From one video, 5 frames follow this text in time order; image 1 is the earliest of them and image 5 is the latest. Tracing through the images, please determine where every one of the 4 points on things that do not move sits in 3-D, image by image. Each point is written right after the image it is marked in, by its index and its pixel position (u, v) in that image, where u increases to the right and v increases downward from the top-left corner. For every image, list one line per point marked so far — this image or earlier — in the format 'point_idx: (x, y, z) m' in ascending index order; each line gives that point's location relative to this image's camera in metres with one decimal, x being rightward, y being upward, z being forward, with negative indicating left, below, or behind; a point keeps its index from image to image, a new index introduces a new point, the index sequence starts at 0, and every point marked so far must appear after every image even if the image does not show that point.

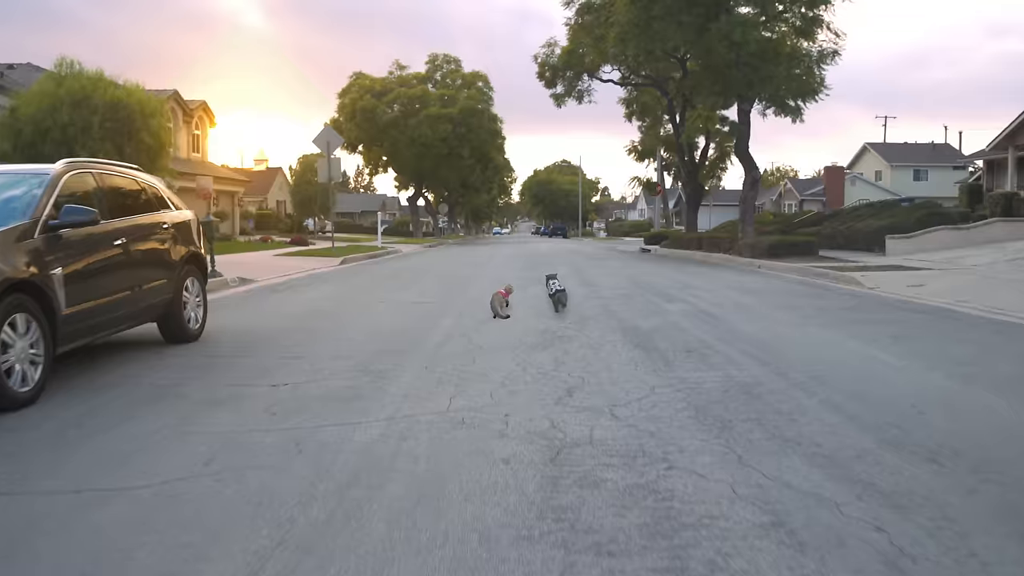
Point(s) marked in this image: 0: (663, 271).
0: (+3.0, +0.3, +18.9) m
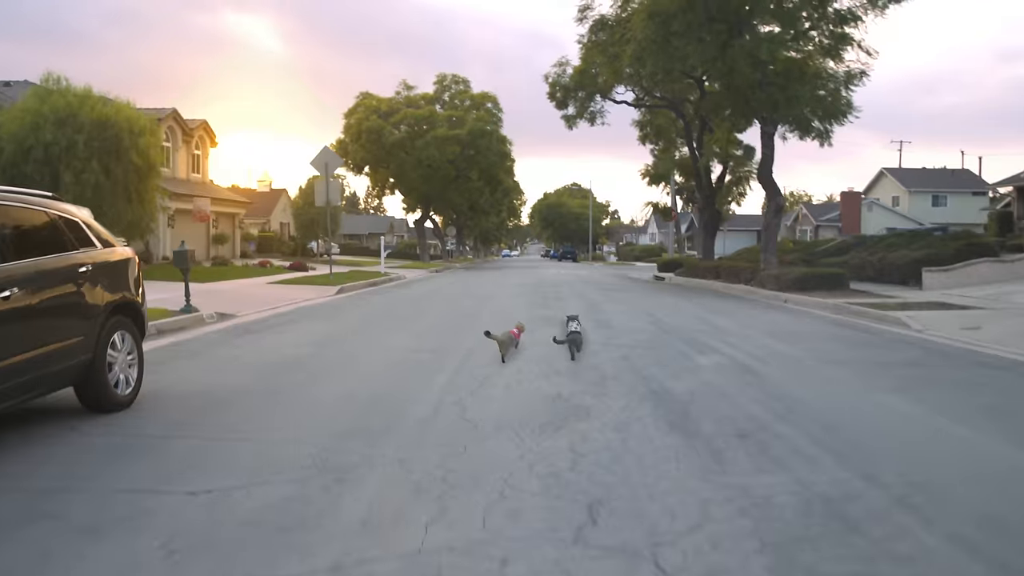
0: (+3.2, -0.4, +17.5) m
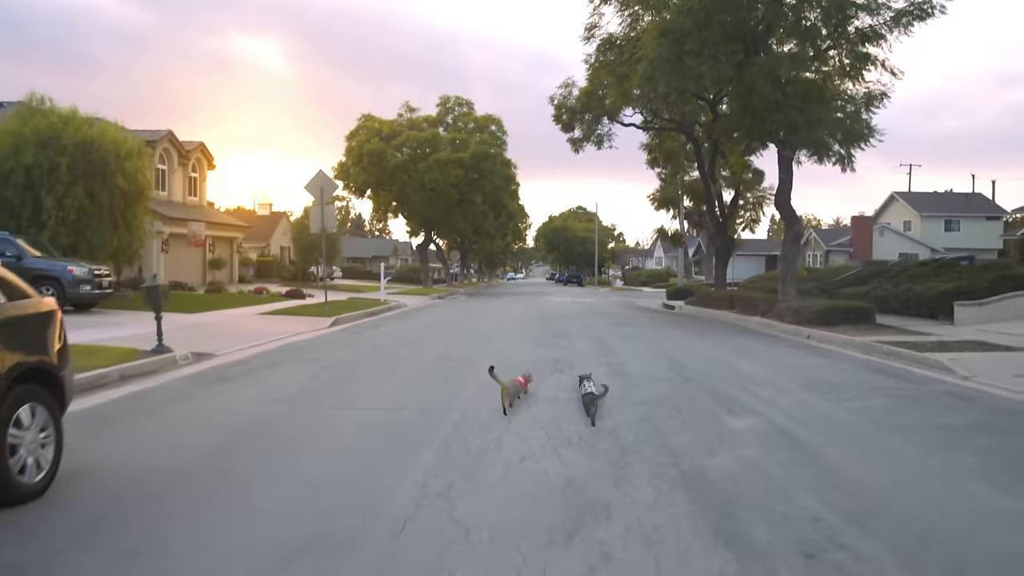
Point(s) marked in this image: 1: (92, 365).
0: (+3.2, -1.0, +16.3) m
1: (-4.6, -0.8, +10.3) m
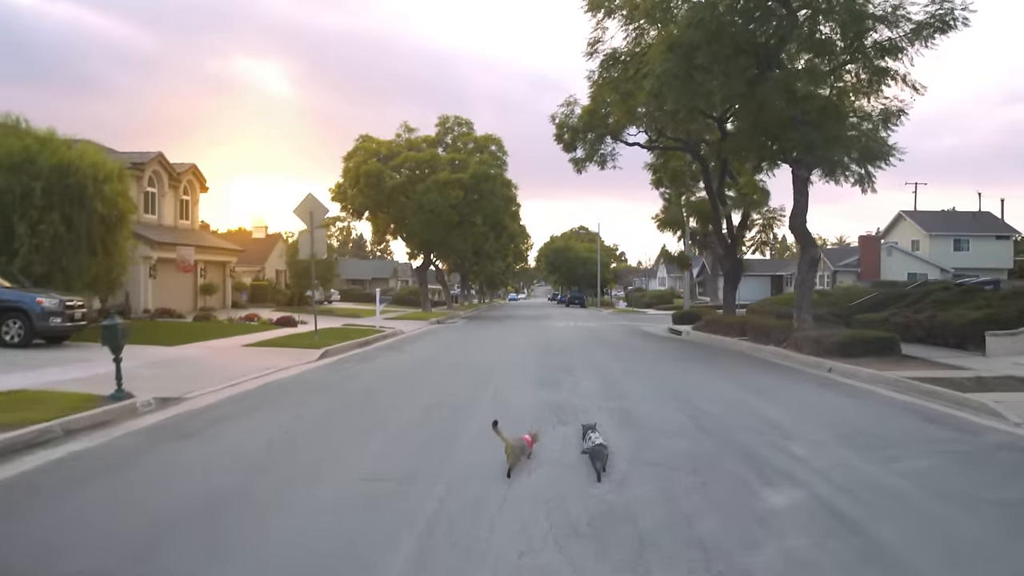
0: (+3.2, -1.5, +15.1) m
1: (-4.6, -1.2, +9.1) m
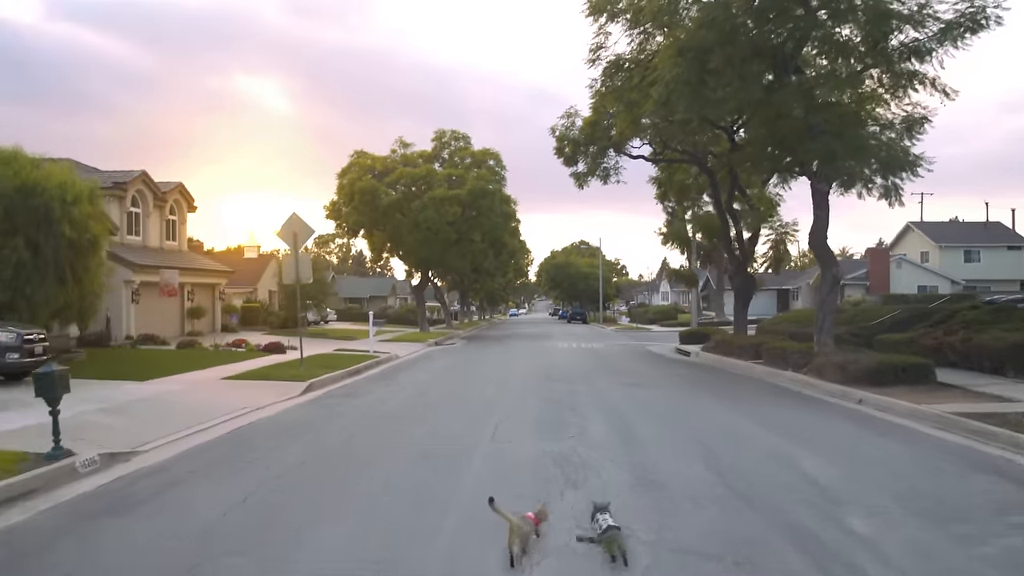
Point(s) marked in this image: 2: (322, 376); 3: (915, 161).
0: (+3.2, -1.8, +13.7) m
1: (-4.6, -1.6, +7.7) m
2: (-3.8, -1.8, +19.2) m
3: (+7.9, +2.5, +18.7) m
